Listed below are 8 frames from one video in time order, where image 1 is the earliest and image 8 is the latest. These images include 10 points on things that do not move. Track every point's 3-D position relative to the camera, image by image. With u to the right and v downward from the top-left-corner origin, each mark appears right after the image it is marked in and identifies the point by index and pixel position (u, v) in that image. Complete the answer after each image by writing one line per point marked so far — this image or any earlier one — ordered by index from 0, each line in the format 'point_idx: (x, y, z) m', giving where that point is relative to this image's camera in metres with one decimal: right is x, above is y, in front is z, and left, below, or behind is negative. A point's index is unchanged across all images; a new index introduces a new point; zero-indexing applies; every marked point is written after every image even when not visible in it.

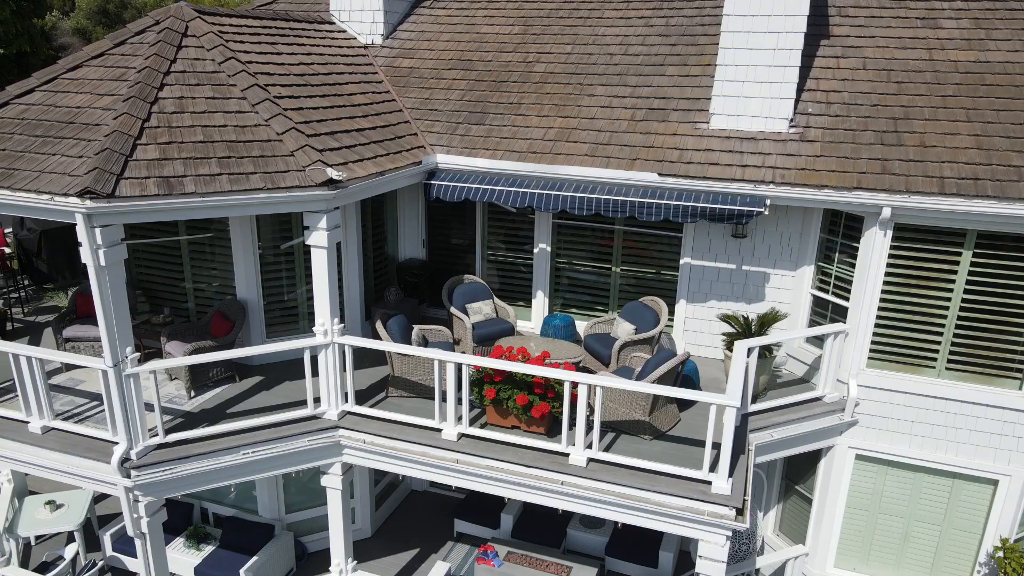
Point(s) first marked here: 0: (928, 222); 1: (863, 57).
0: (+4.3, +0.7, +7.6) m
1: (+4.4, +2.9, +9.1) m
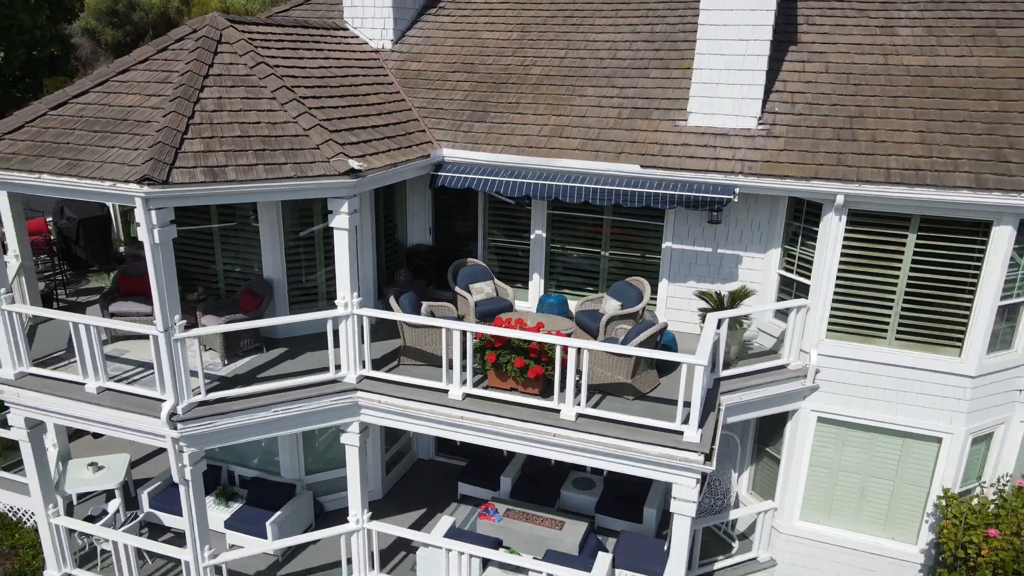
0: (+4.3, +1.0, +8.6) m
1: (+4.3, +3.1, +10.2) m
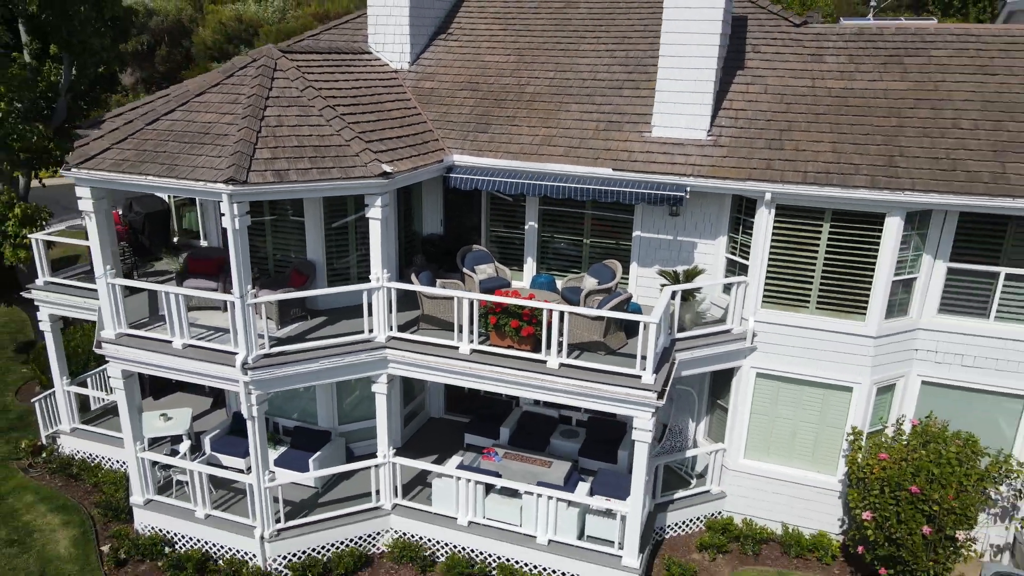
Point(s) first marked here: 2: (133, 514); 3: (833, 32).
0: (+4.2, +1.3, +11.0) m
1: (+4.3, +3.5, +12.5) m
2: (-6.4, -3.8, +12.5) m
3: (+5.7, +4.5, +13.1) m
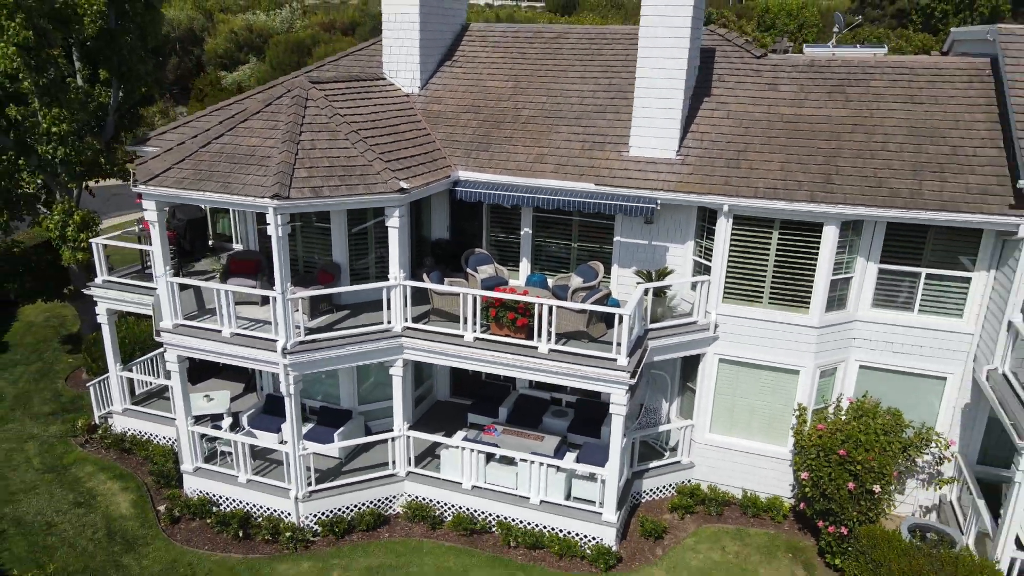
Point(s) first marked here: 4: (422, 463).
0: (+4.2, +1.3, +13.0) m
1: (+4.3, +3.5, +14.5) m
2: (-6.5, -3.8, +14.5) m
3: (+5.7, +4.6, +15.1) m
4: (-1.8, -3.5, +14.6) m
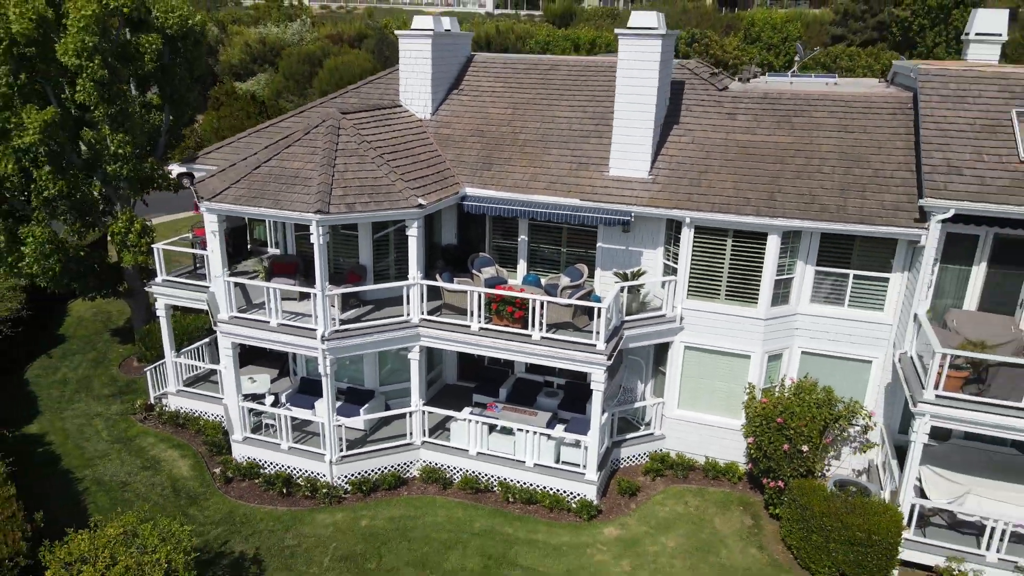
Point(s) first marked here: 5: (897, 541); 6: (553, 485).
0: (+4.1, +1.4, +15.6) m
1: (+4.2, +3.5, +17.1) m
2: (-6.5, -3.7, +17.2) m
3: (+5.7, +4.6, +17.8) m
4: (-1.8, -3.4, +17.2) m
5: (+6.8, -4.4, +12.9) m
6: (+0.9, -4.3, +16.0) m
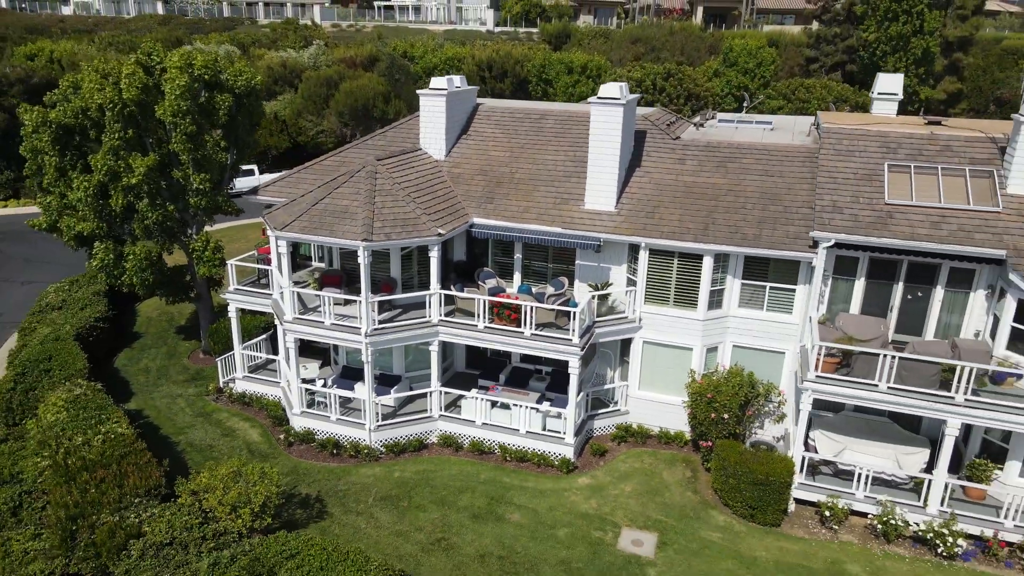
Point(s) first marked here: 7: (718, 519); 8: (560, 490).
0: (+4.1, +1.1, +20.5) m
1: (+4.1, +3.3, +22.0) m
2: (-6.6, -4.0, +22.0) m
3: (+5.6, +4.4, +22.6) m
4: (-1.9, -3.6, +22.1) m
5: (+6.7, -4.7, +17.8) m
6: (+0.8, -4.5, +20.9) m
7: (+5.2, -5.8, +18.5) m
8: (+1.3, -5.4, +19.6) m
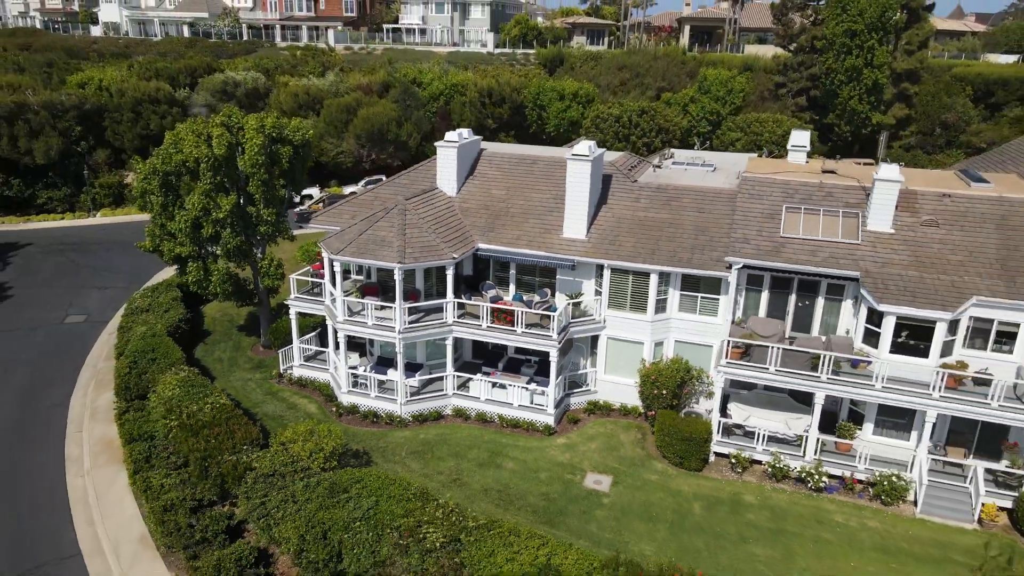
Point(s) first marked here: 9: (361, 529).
0: (+3.9, +0.8, +27.4) m
1: (+4.0, +3.0, +28.9) m
2: (-6.8, -4.3, +28.9) m
3: (+5.4, +4.0, +29.5) m
4: (-2.1, -4.0, +29.0) m
5: (+6.5, -5.0, +24.7) m
6: (+0.6, -4.9, +27.8) m
7: (+5.0, -6.1, +25.4) m
8: (+1.1, -5.7, +26.5) m
9: (-4.0, -6.4, +19.6) m
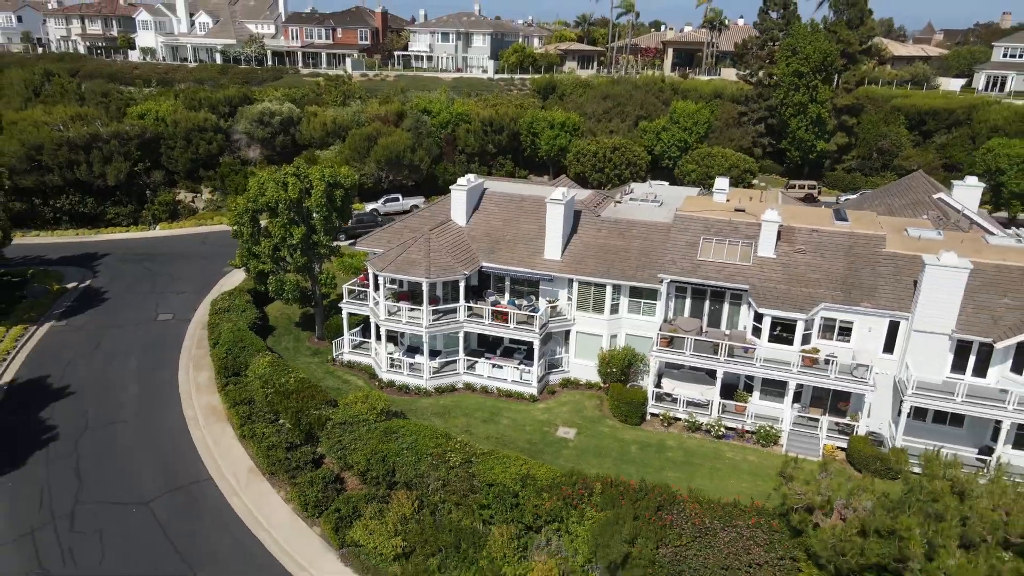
0: (+3.6, +0.4, +37.8) m
1: (+3.7, +2.6, +39.3) m
2: (-7.1, -4.7, +39.4) m
3: (+5.2, +3.7, +39.9) m
4: (-2.4, -4.4, +39.4) m
5: (+6.2, -5.4, +35.1) m
6: (+0.4, -5.3, +38.2) m
7: (+4.7, -6.5, +35.8) m
8: (+0.8, -6.1, +36.9) m
9: (-4.3, -6.8, +30.1) m
